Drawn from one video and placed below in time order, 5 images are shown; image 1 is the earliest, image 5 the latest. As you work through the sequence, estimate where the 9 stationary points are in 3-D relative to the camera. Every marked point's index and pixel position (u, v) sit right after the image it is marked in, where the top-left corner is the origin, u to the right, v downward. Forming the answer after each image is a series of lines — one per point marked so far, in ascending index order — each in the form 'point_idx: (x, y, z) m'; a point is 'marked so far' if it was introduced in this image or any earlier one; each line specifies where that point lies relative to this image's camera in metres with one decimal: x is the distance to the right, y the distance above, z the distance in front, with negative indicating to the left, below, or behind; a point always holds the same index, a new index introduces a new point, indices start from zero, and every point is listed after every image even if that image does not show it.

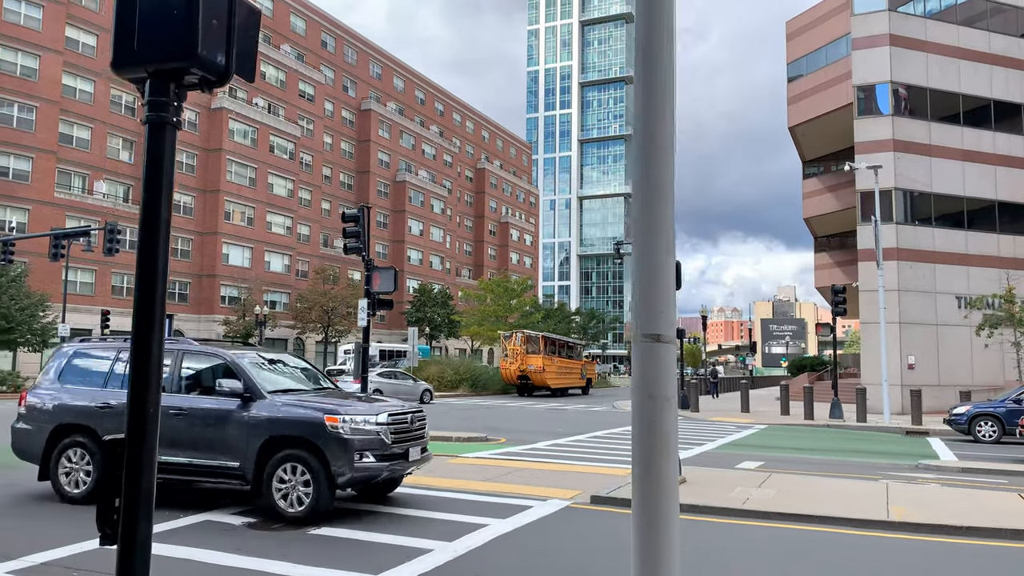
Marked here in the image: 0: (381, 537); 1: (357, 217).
0: (-1.2, -2.2, +7.3) m
1: (-2.3, +1.0, +11.9) m
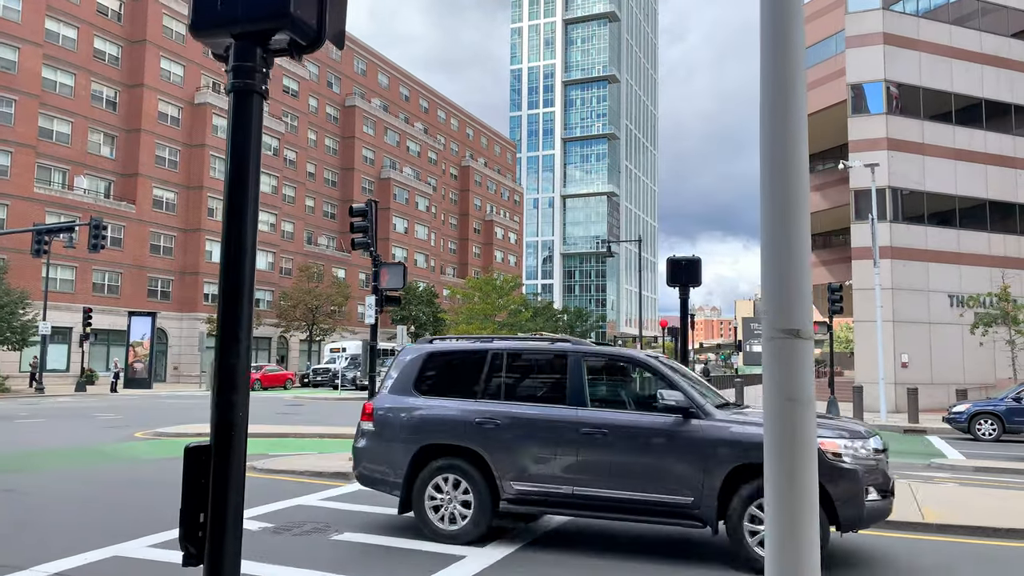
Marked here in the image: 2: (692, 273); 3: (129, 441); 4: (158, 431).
0: (-0.9, -2.2, +7.0) m
1: (-2.1, +1.1, +11.6) m
2: (+2.2, +0.2, +9.9) m
3: (-7.1, -2.8, +14.9) m
4: (-7.2, -2.9, +16.5) m
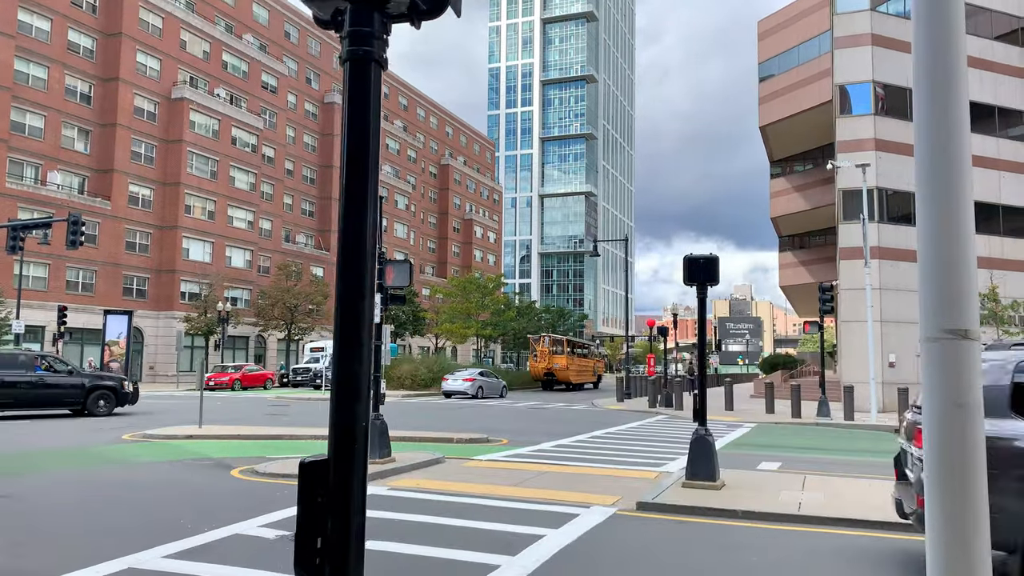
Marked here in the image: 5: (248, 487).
0: (-0.6, -2.2, +6.7) m
1: (-2.0, +1.1, +11.2) m
2: (+2.4, +0.2, +9.7) m
3: (-7.1, -2.8, +14.4) m
4: (-7.2, -2.8, +16.0) m
5: (-3.2, -2.4, +9.9) m
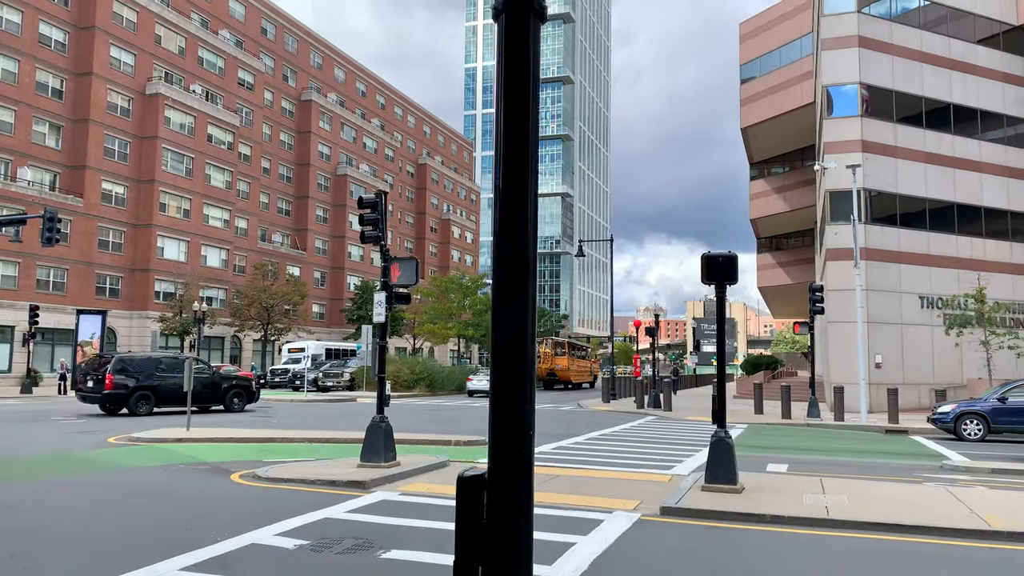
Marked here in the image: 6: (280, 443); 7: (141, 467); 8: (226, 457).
0: (-0.4, -2.1, +6.4) m
1: (-1.8, +1.2, +10.9) m
2: (+2.6, +0.2, +9.5) m
3: (-7.0, -2.7, +13.9) m
4: (-7.3, -2.8, +15.4) m
5: (-3.1, -2.4, +9.5) m
6: (-4.0, -2.7, +14.0) m
7: (-5.1, -2.5, +11.1) m
8: (-4.3, -2.5, +12.1) m
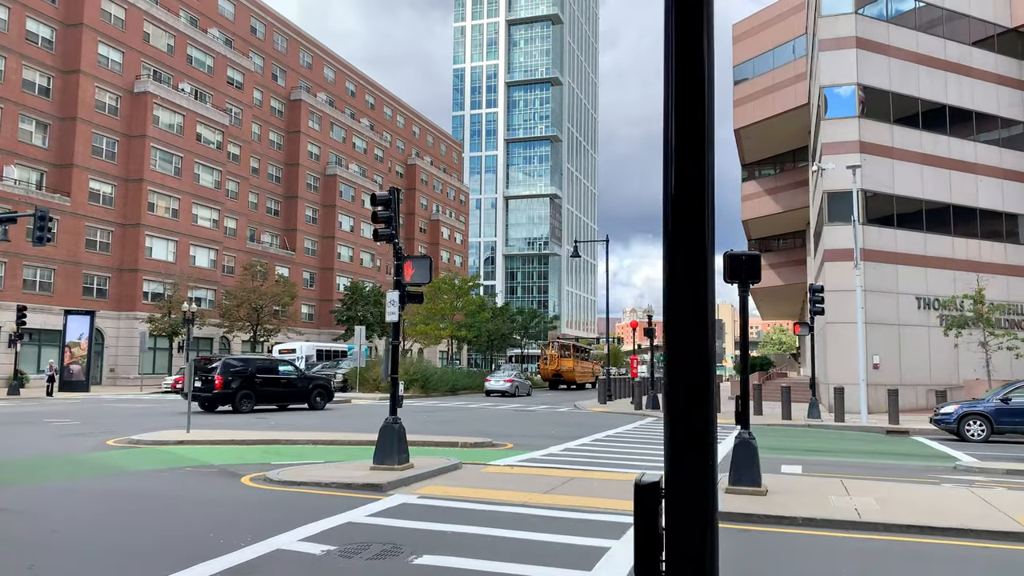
0: (-0.1, -2.1, +6.2) m
1: (-1.6, +1.2, +10.7) m
2: (+2.8, +0.2, +9.4) m
3: (-6.9, -2.7, +13.6) m
4: (-7.1, -2.8, +15.1) m
5: (-2.8, -2.4, +9.3) m
6: (-3.9, -2.7, +13.8) m
7: (-4.9, -2.4, +10.8) m
8: (-4.1, -2.5, +11.8) m
